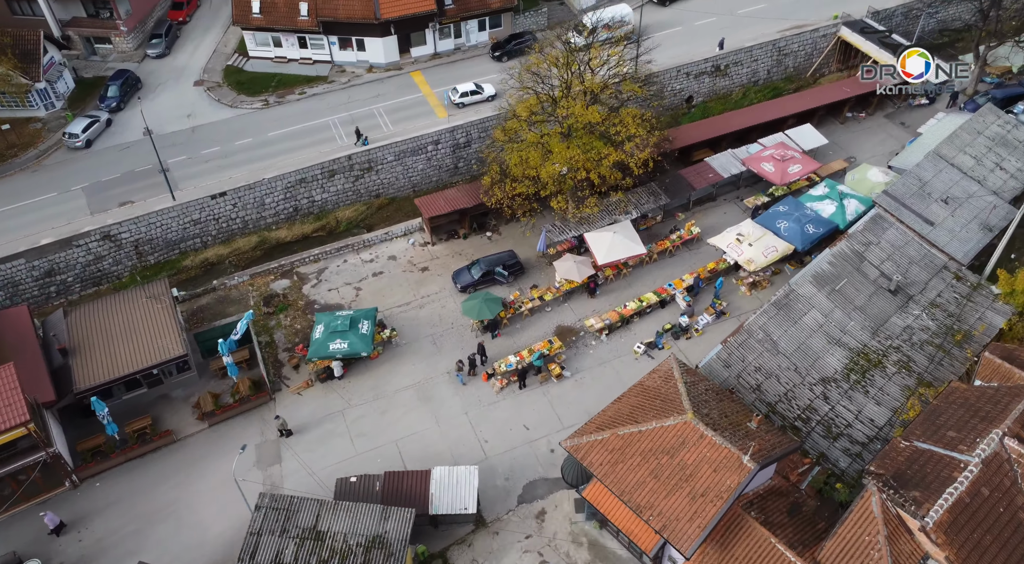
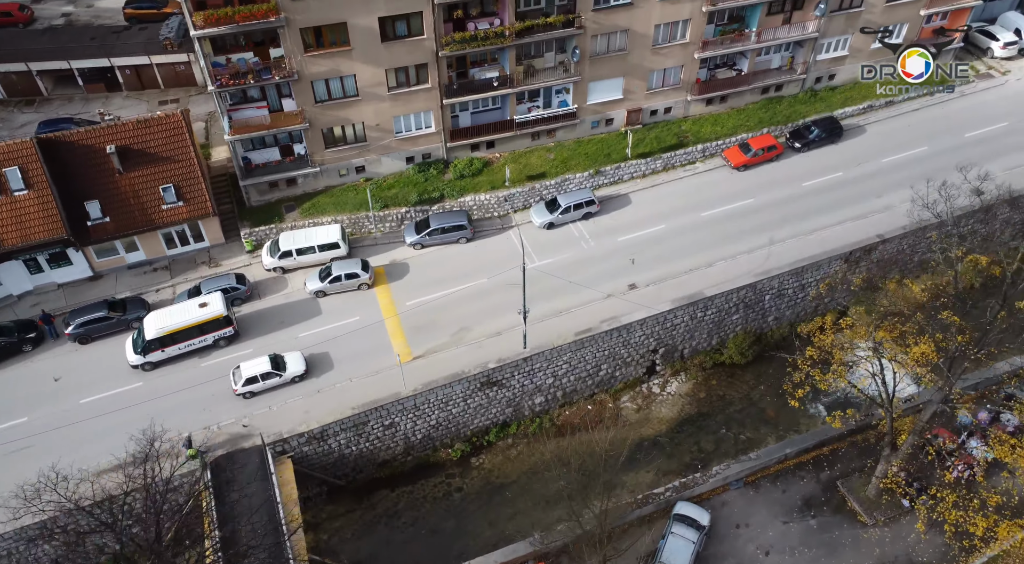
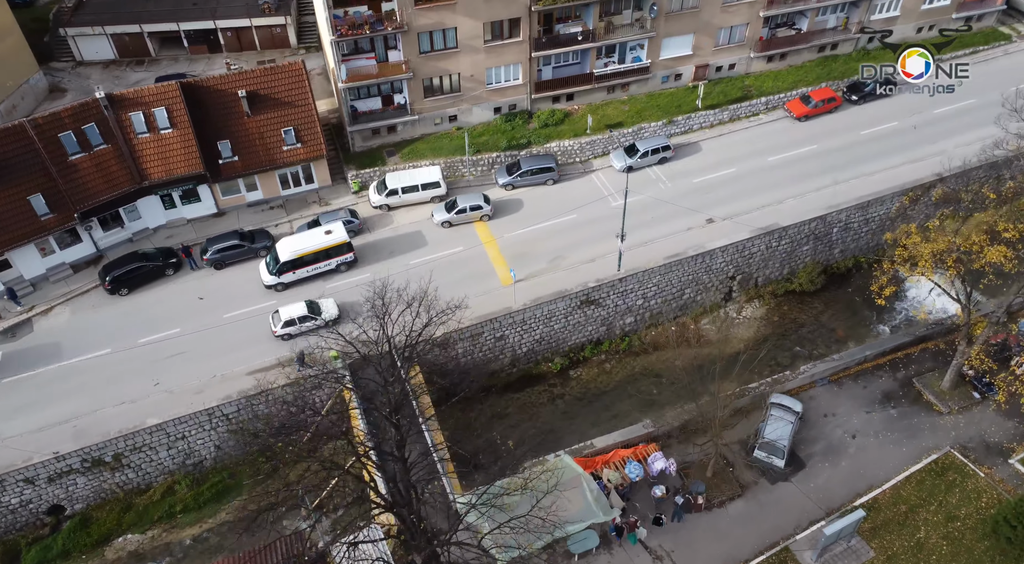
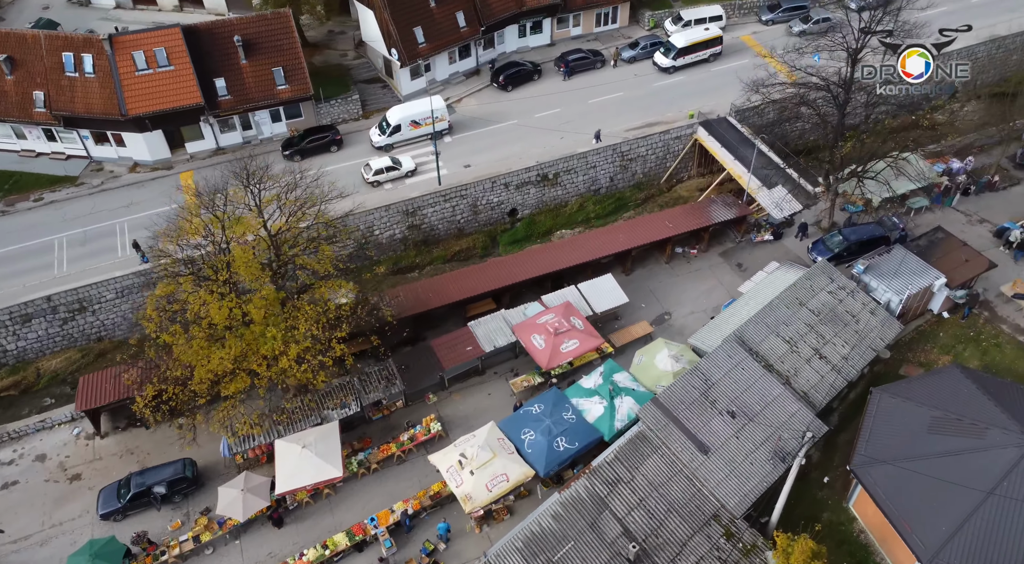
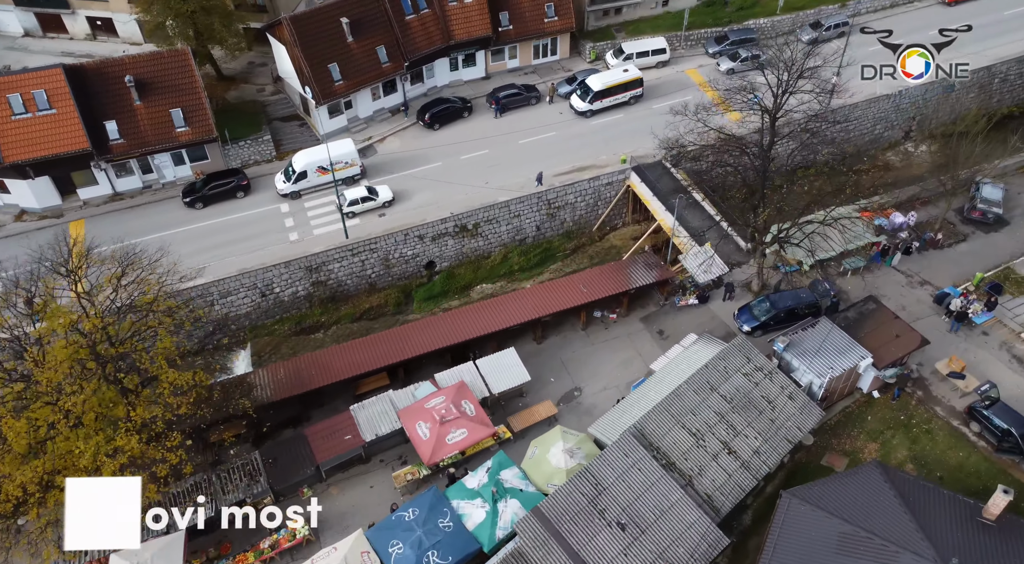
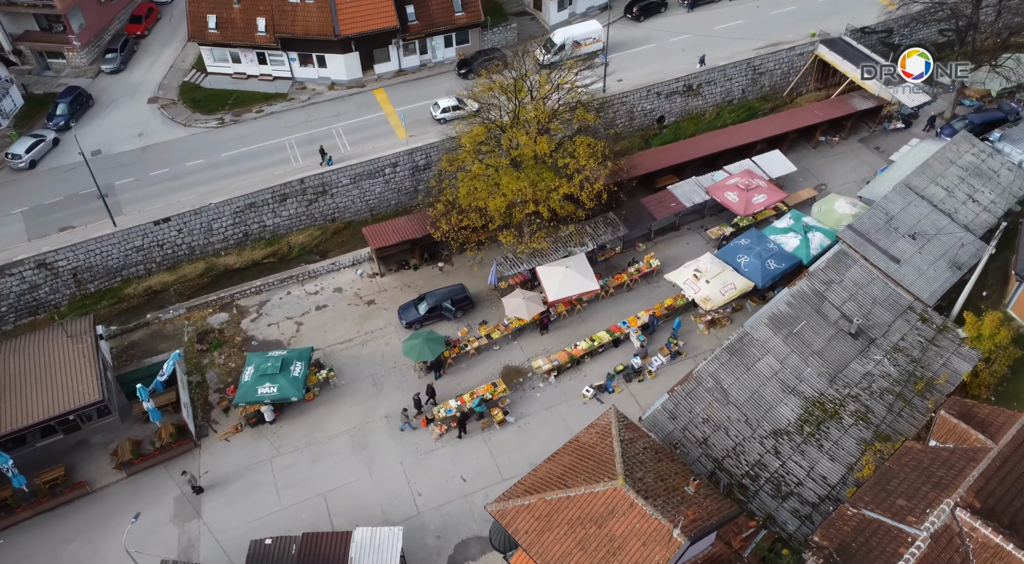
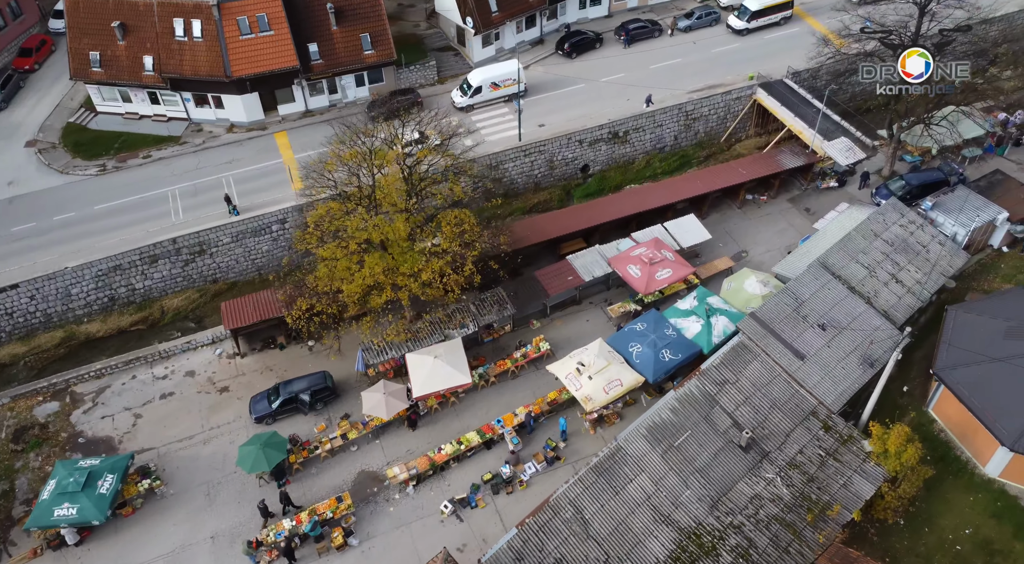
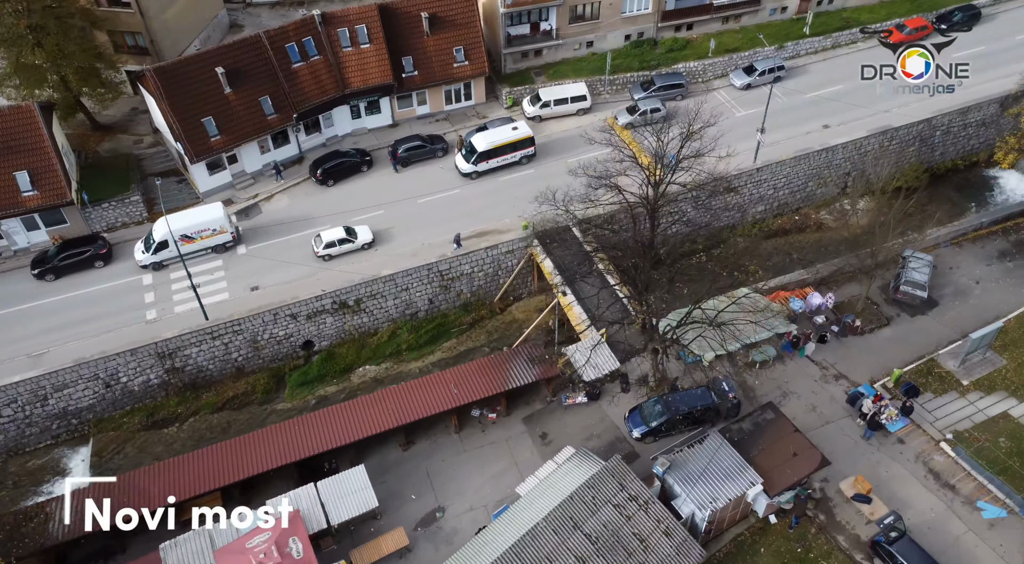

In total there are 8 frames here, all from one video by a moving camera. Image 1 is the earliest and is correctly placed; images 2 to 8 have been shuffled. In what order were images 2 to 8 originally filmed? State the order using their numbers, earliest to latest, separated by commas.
6, 7, 4, 5, 8, 3, 2
